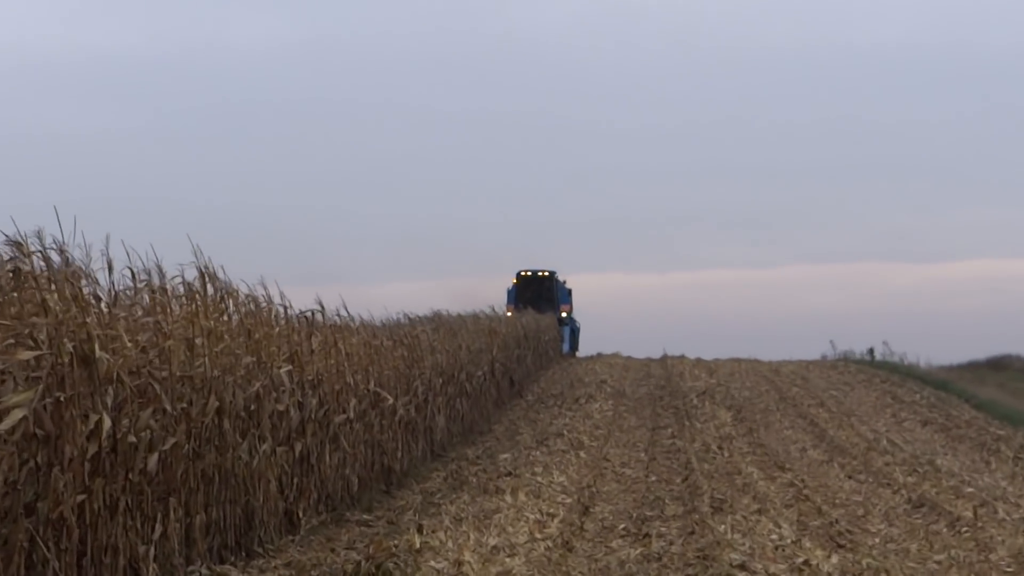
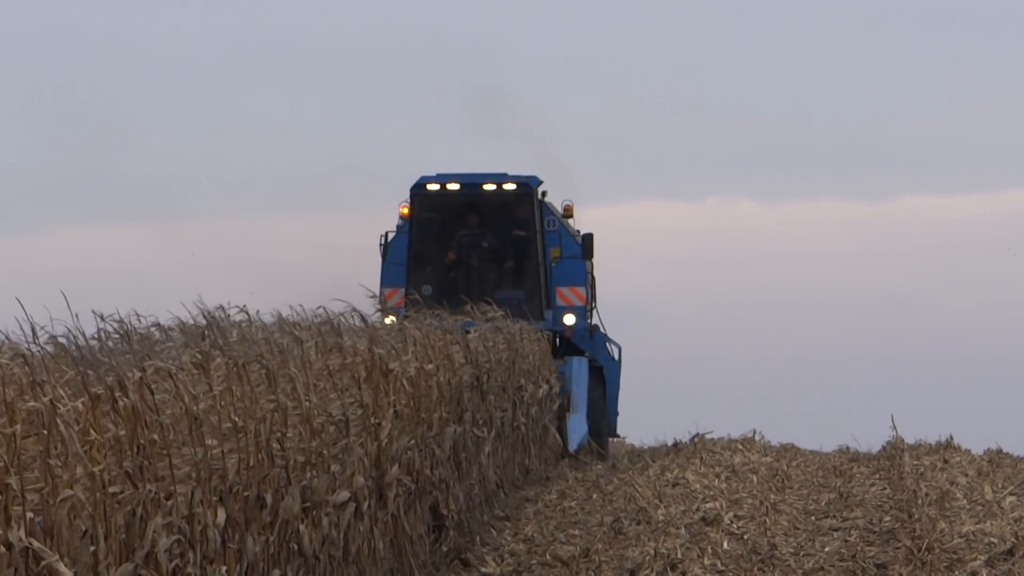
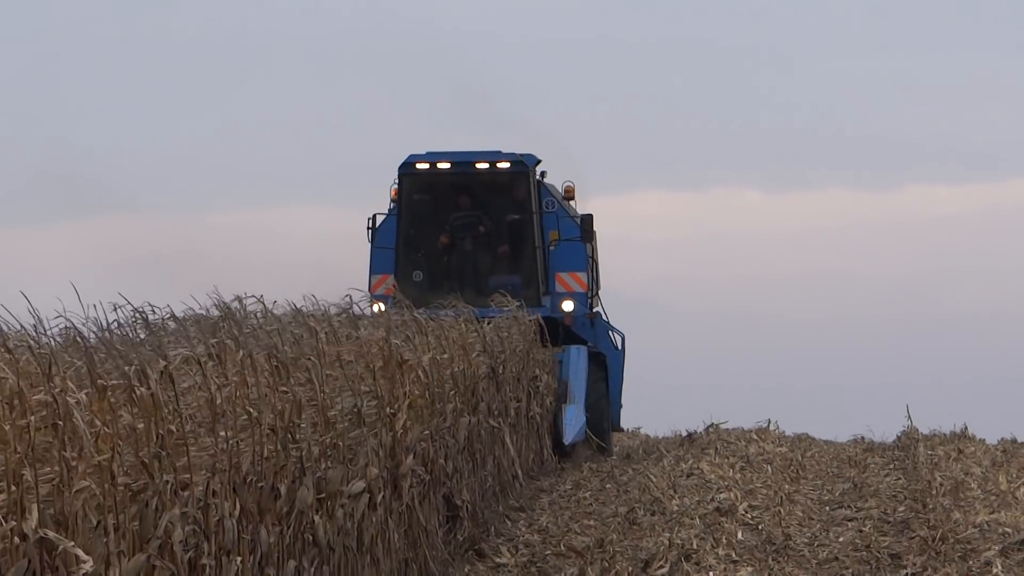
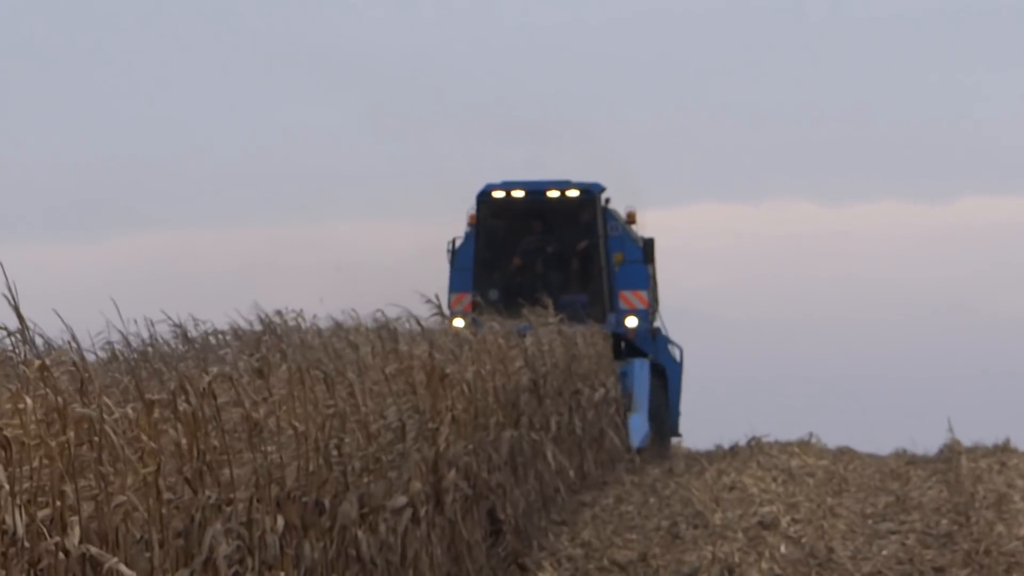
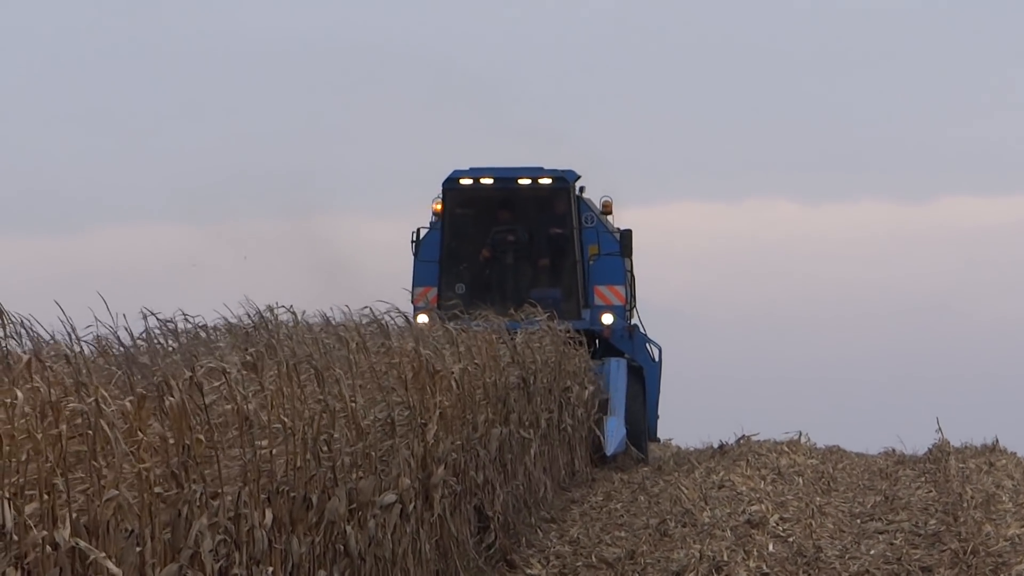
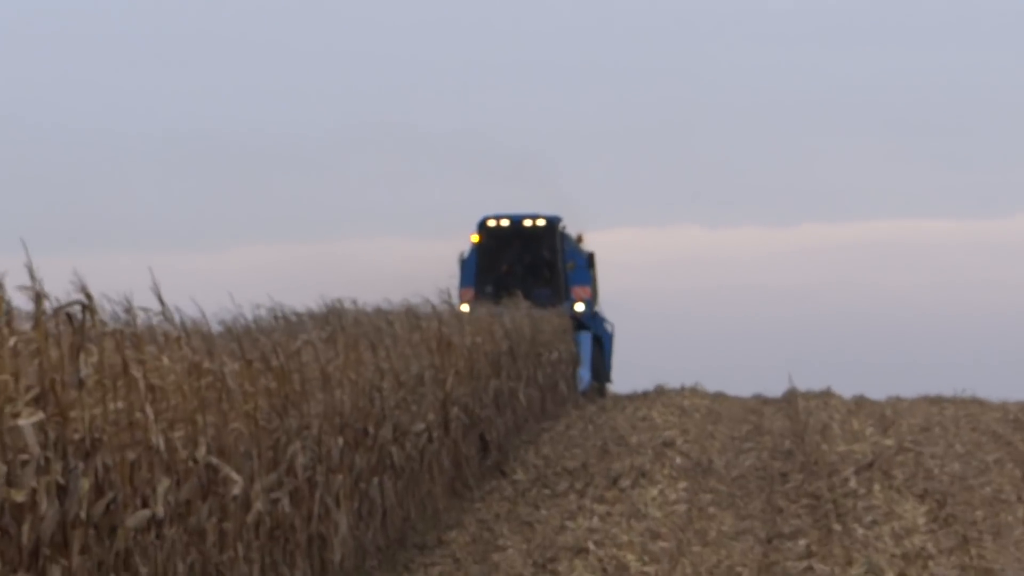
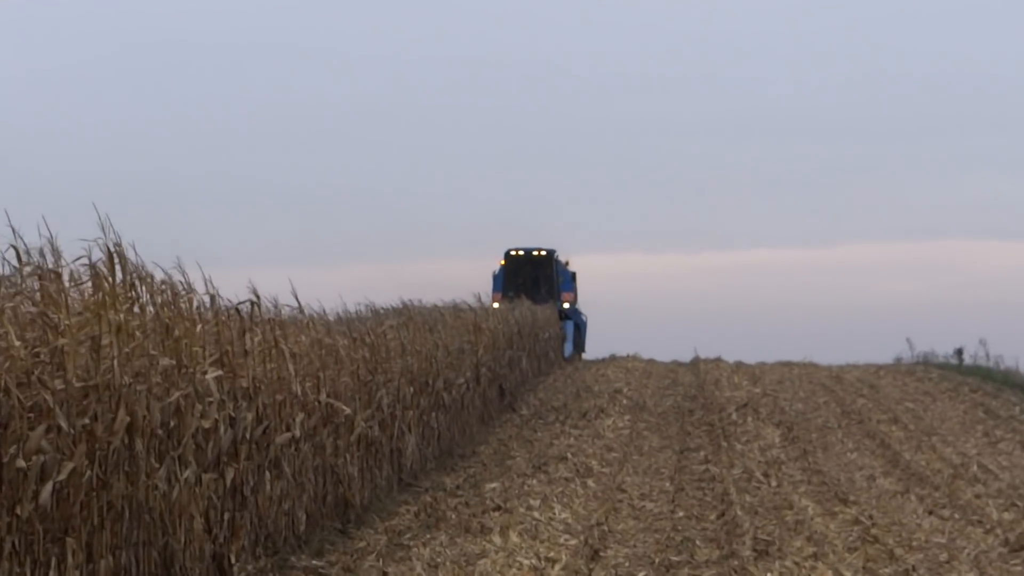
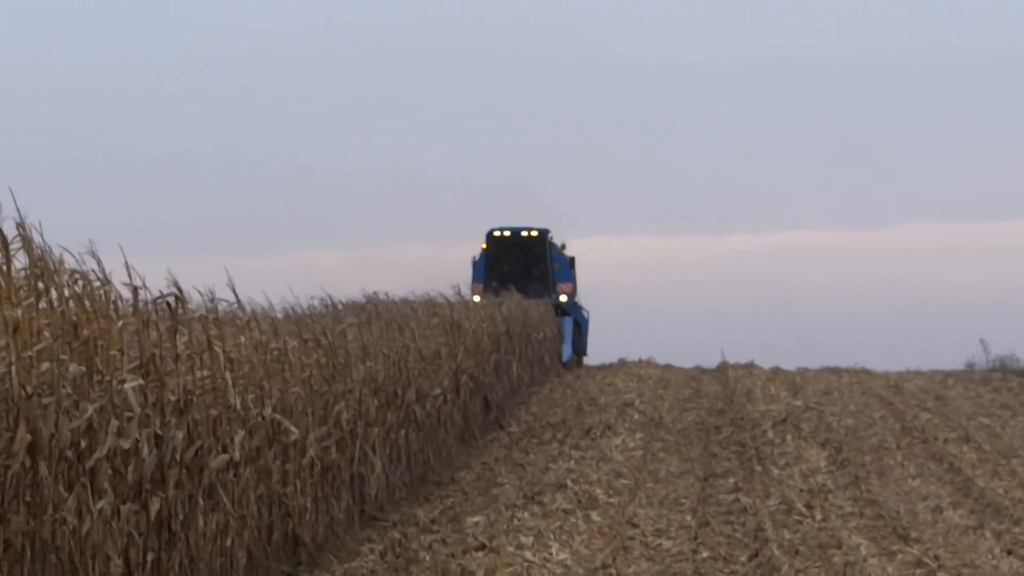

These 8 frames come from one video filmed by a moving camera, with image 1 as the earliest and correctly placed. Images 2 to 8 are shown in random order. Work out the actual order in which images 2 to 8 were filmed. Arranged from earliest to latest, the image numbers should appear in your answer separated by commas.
7, 8, 6, 4, 2, 5, 3
